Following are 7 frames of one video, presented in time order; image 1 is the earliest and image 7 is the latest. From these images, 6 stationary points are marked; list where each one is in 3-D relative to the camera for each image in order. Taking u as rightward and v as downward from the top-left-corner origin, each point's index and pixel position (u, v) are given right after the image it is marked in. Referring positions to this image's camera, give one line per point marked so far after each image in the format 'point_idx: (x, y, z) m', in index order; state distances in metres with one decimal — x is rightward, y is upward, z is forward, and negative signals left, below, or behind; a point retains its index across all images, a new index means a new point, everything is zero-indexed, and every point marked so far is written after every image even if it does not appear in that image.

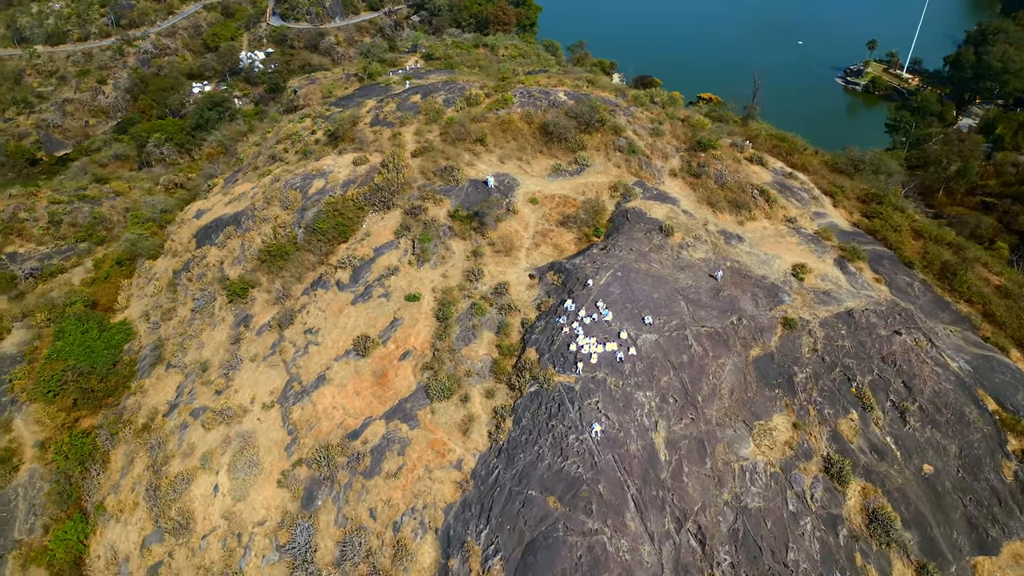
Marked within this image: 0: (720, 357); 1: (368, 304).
0: (+4.5, -1.5, +15.9) m
1: (-3.7, -0.4, +18.9) m
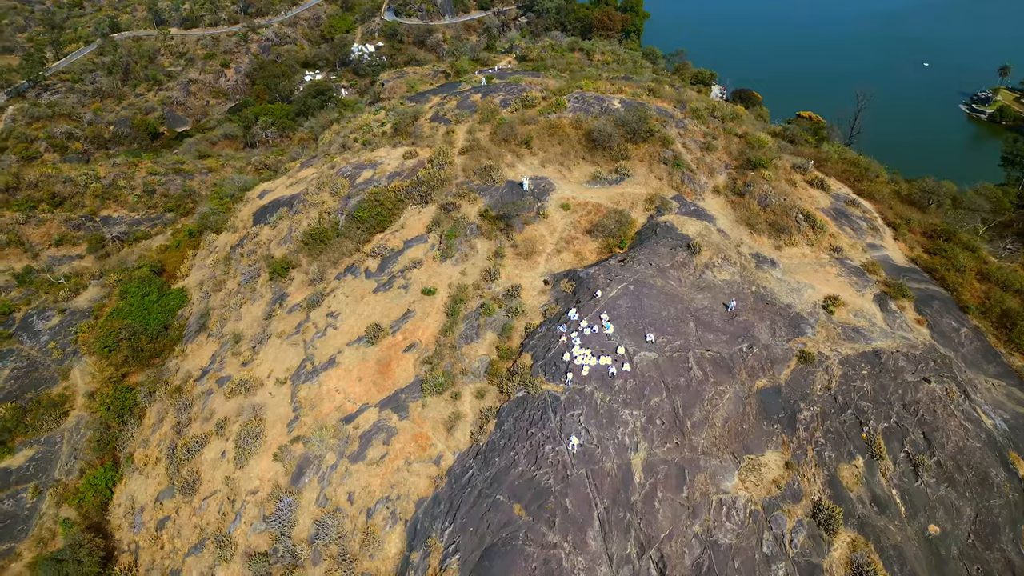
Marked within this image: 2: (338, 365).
0: (+4.3, -2.0, +15.2) m
1: (-3.3, -0.1, +19.3) m
2: (-4.3, -1.9, +18.0) m
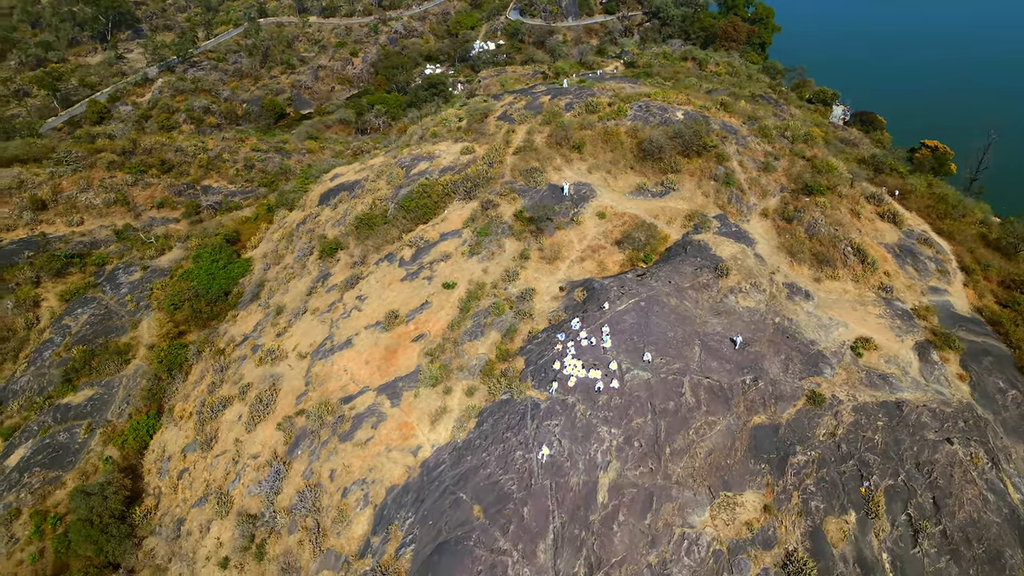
0: (+4.0, -2.5, +14.5) m
1: (-2.7, +0.1, +19.7) m
2: (-4.0, -1.5, +18.5) m
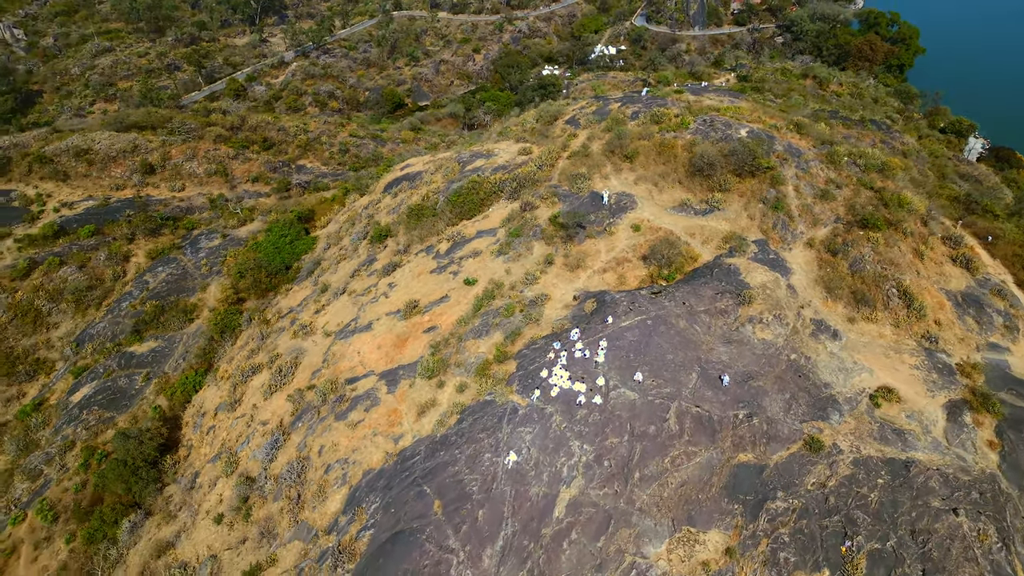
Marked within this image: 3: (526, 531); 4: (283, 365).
0: (+3.4, -3.0, +13.8) m
1: (-2.0, +0.3, +20.0) m
2: (-3.7, -1.1, +19.1) m
3: (+0.2, -4.3, +12.9) m
4: (-6.2, -2.1, +19.8) m
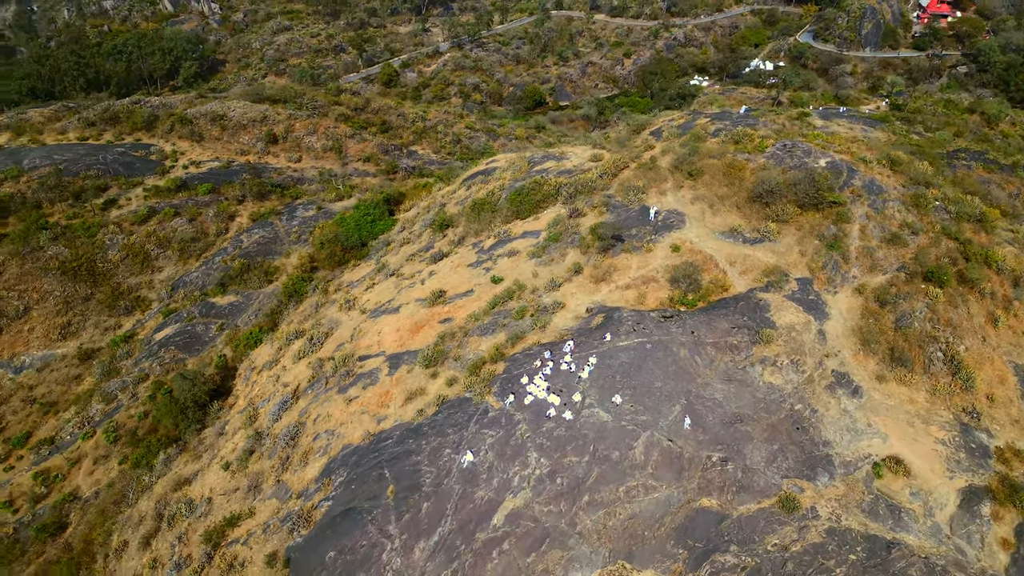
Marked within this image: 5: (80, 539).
0: (+2.6, -3.4, +13.2) m
1: (-1.1, +0.5, +20.2) m
2: (-3.1, -0.7, +19.6) m
3: (-0.9, -4.3, +12.9) m
4: (-5.5, -1.3, +20.8) m
5: (-11.6, -6.8, +20.0) m
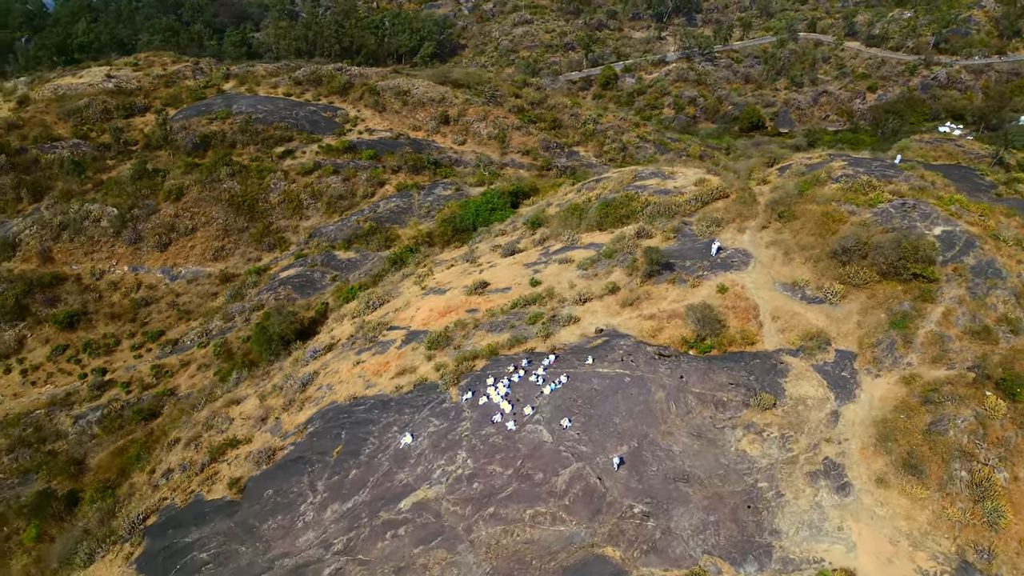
0: (+0.9, -3.8, +12.5) m
1: (+0.3, +0.5, +20.2) m
2: (-1.9, -0.2, +20.3) m
3: (-2.5, -3.9, +13.3) m
4: (-4.0, -0.4, +22.1) m
5: (-11.1, -4.4, +23.2) m
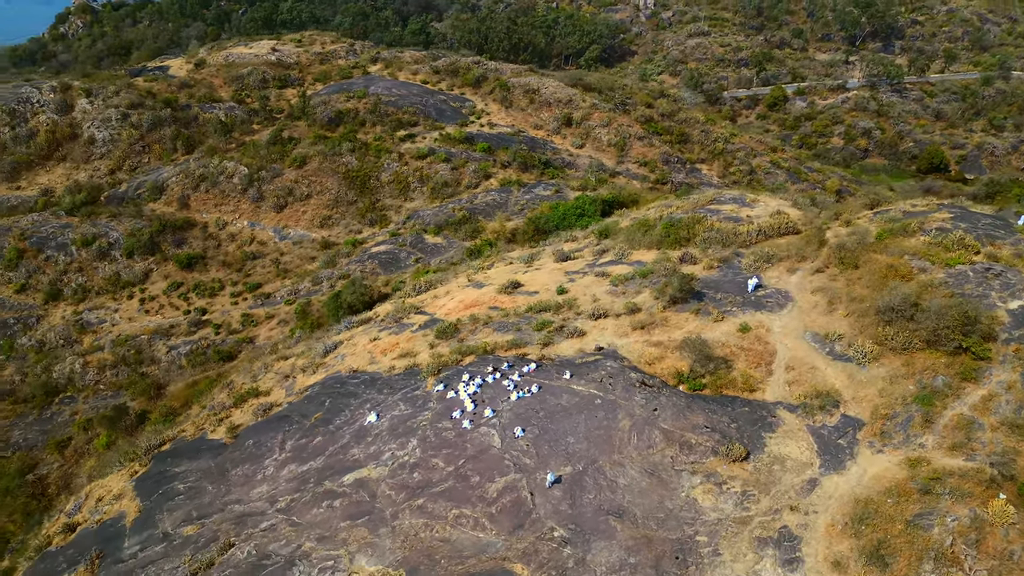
0: (-0.4, -3.9, +12.4) m
1: (+1.4, +0.3, +19.9) m
2: (-0.9, -0.1, +20.5) m
3: (-3.6, -3.5, +13.9) m
4: (-2.5, +0.1, +22.7) m
5: (-9.8, -2.8, +25.4) m
